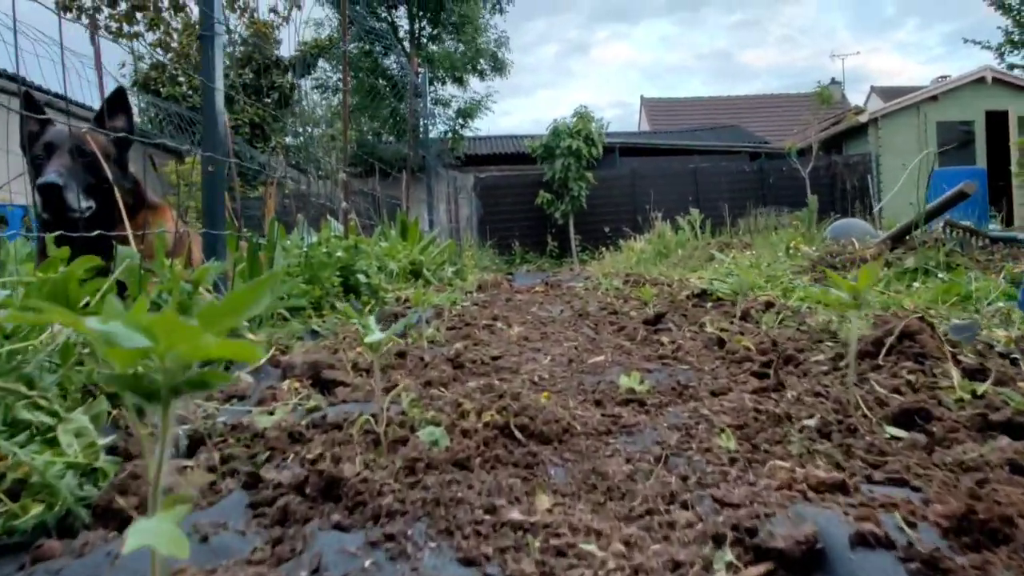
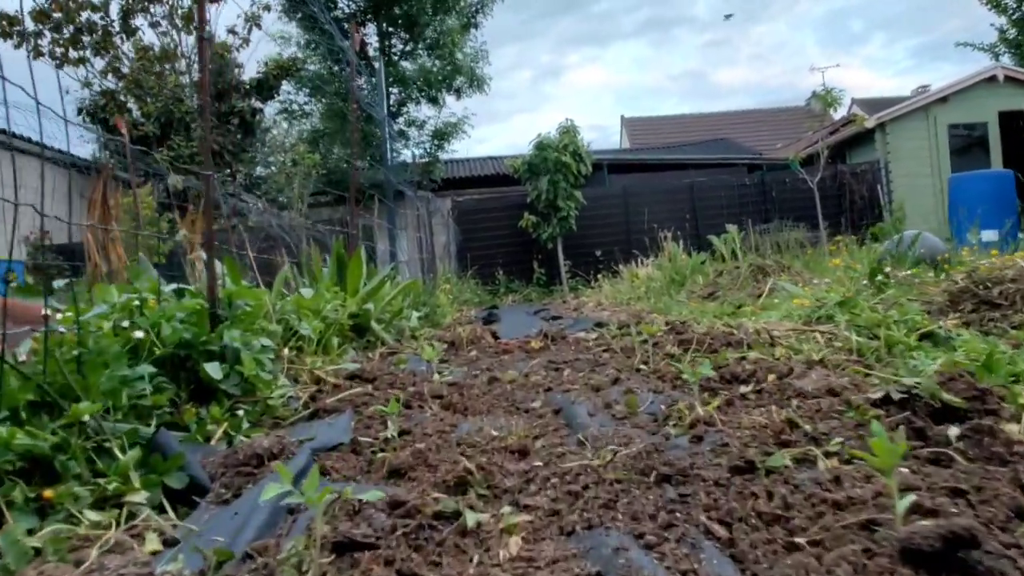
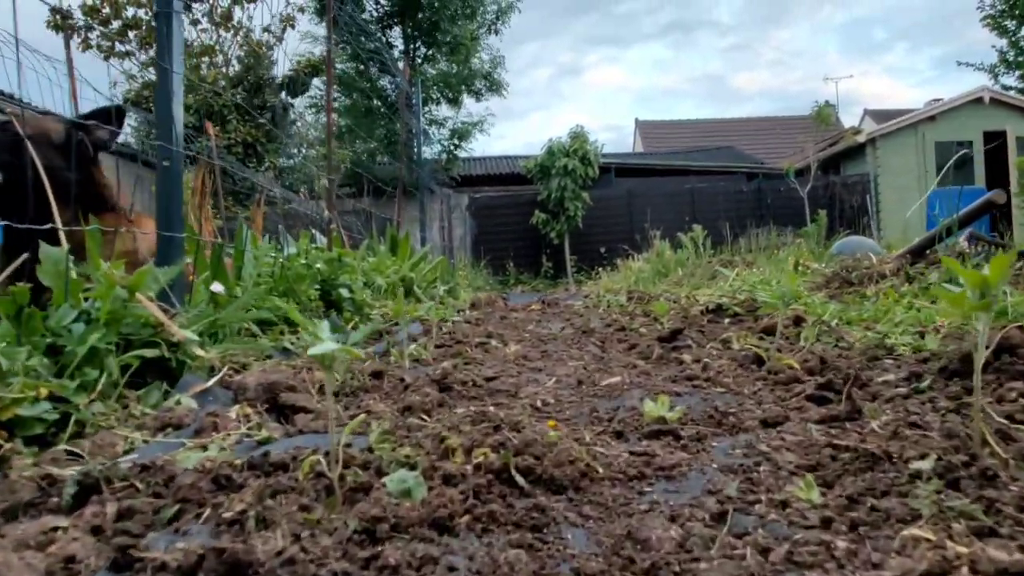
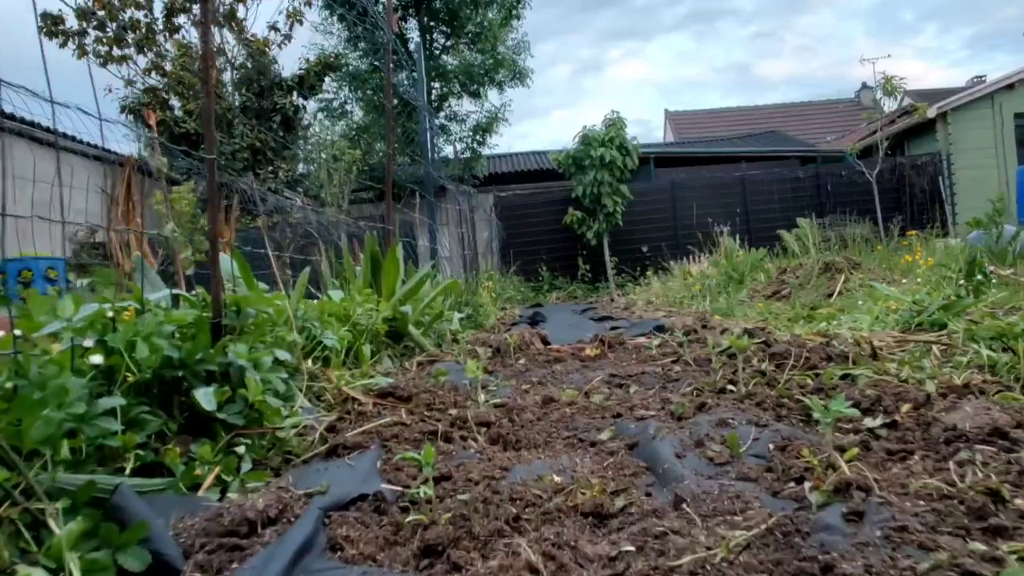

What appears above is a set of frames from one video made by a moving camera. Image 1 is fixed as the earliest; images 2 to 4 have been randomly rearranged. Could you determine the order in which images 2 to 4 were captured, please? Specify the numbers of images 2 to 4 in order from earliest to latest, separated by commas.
3, 2, 4
